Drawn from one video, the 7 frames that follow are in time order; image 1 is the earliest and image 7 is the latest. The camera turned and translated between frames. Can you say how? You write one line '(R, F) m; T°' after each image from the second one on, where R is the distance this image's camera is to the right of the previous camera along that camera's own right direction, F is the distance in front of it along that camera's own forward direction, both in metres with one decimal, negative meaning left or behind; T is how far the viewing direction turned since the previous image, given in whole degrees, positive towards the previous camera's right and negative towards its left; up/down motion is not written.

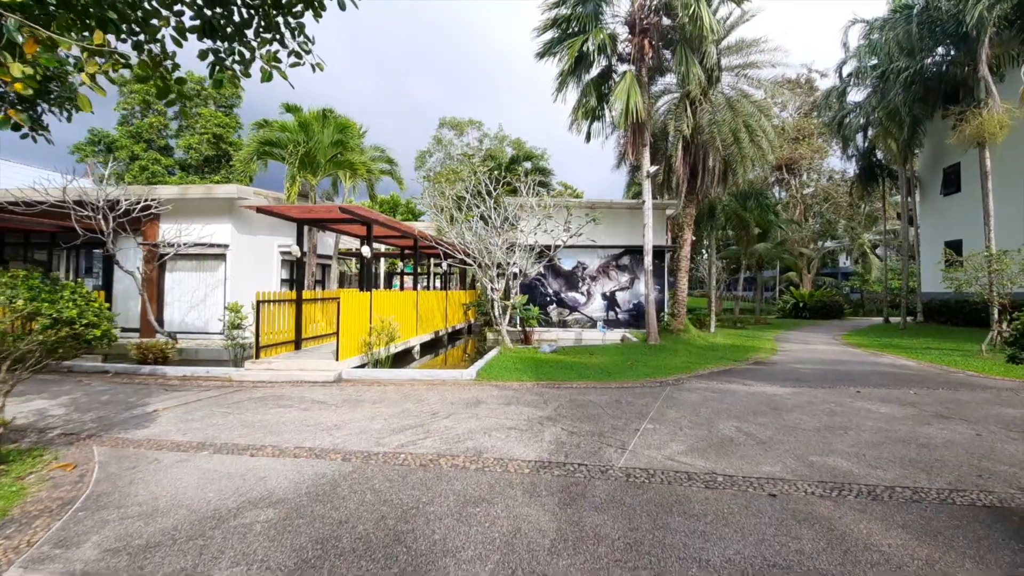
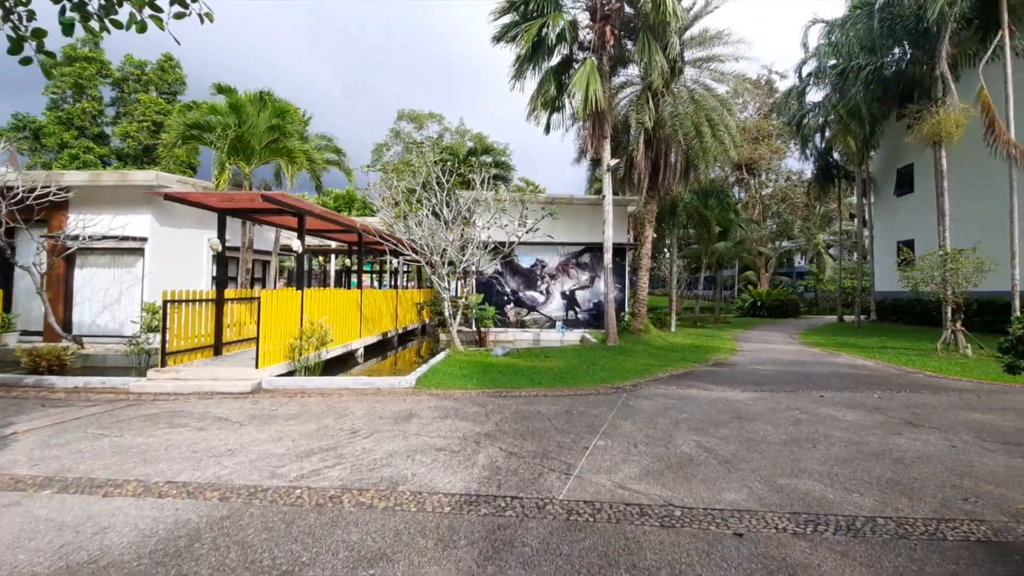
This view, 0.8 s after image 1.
(+0.3, +0.8) m; +4°
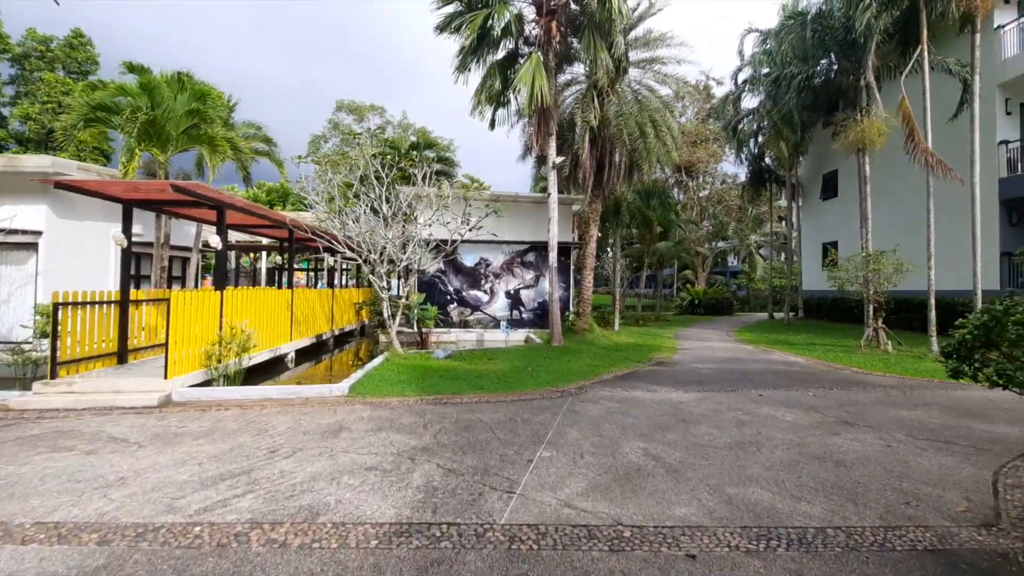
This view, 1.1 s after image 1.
(+0.1, +0.4) m; +6°
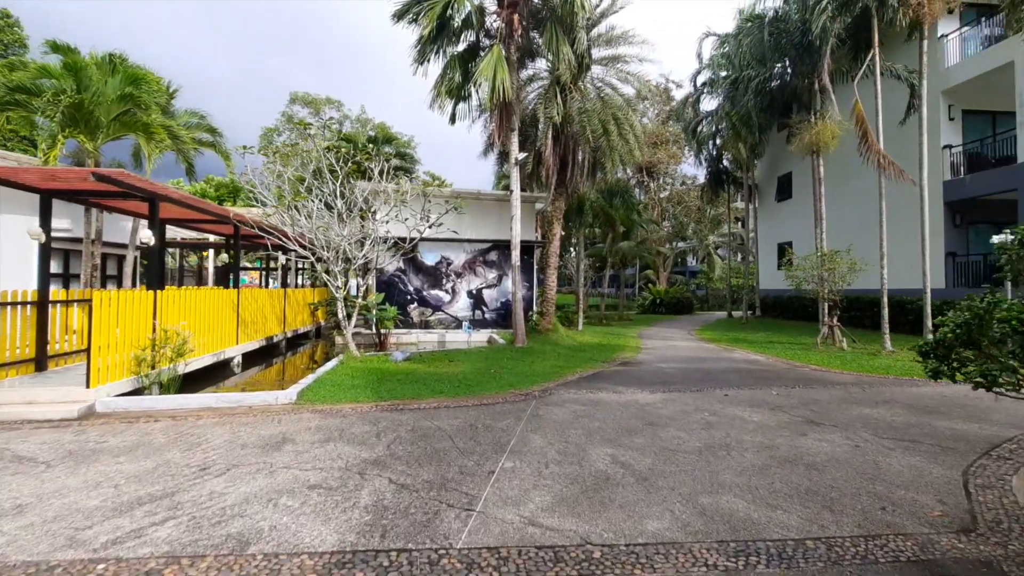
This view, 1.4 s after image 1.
(0.0, +0.3) m; +4°
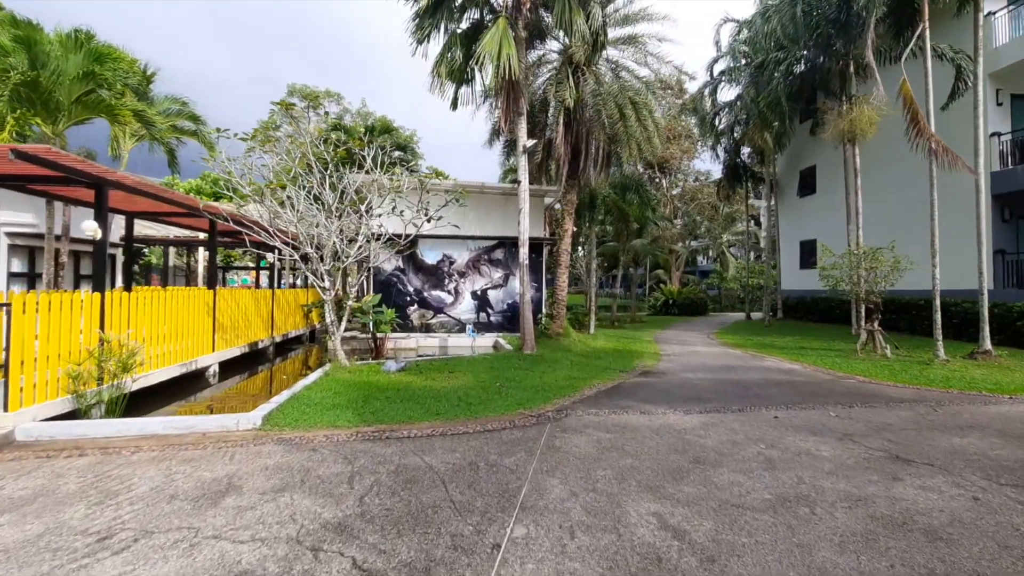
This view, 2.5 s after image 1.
(0.0, +1.2) m; -1°
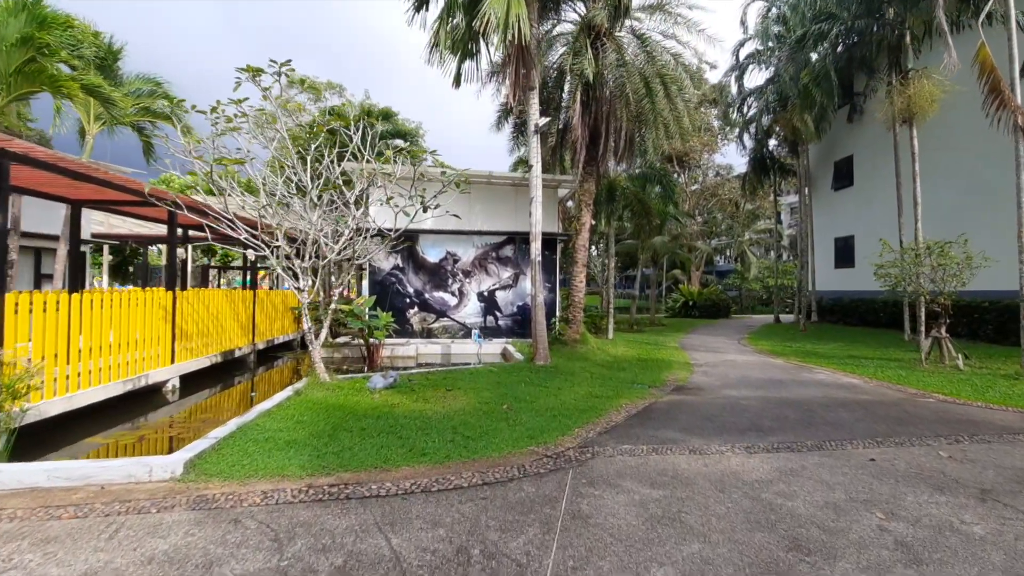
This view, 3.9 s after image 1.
(0.0, +1.5) m; -1°
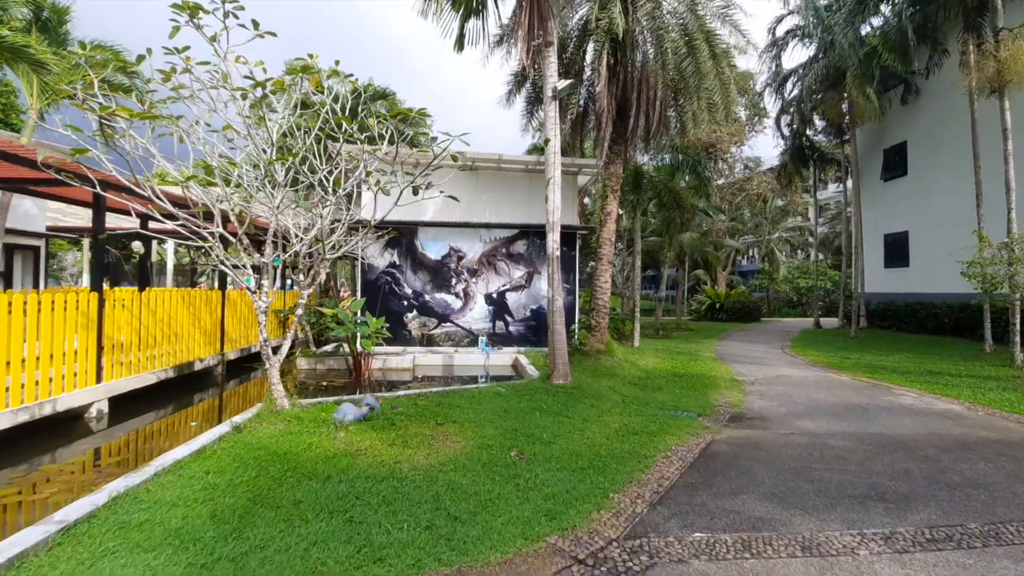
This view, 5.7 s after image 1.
(0.0, +1.8) m; -2°
